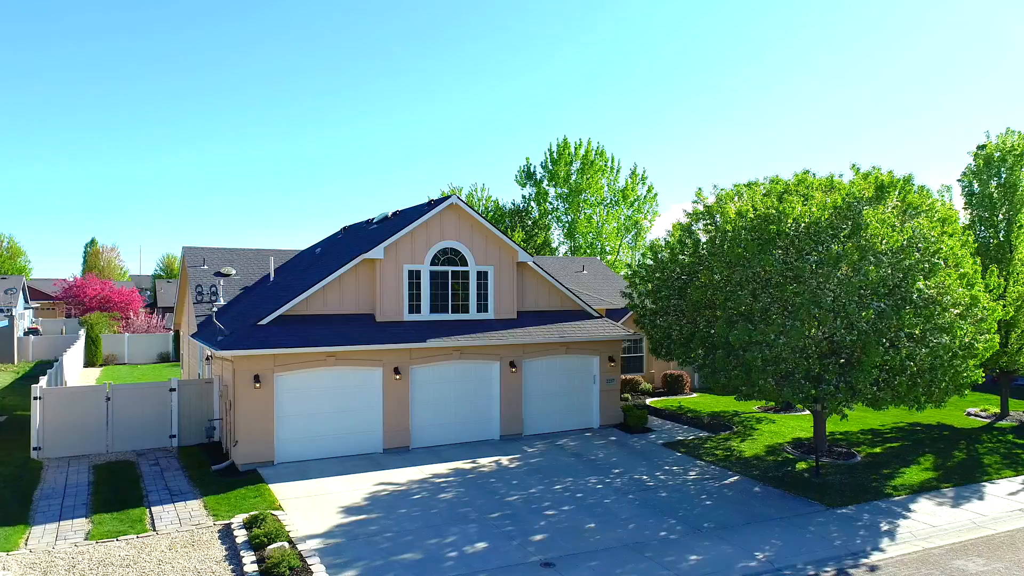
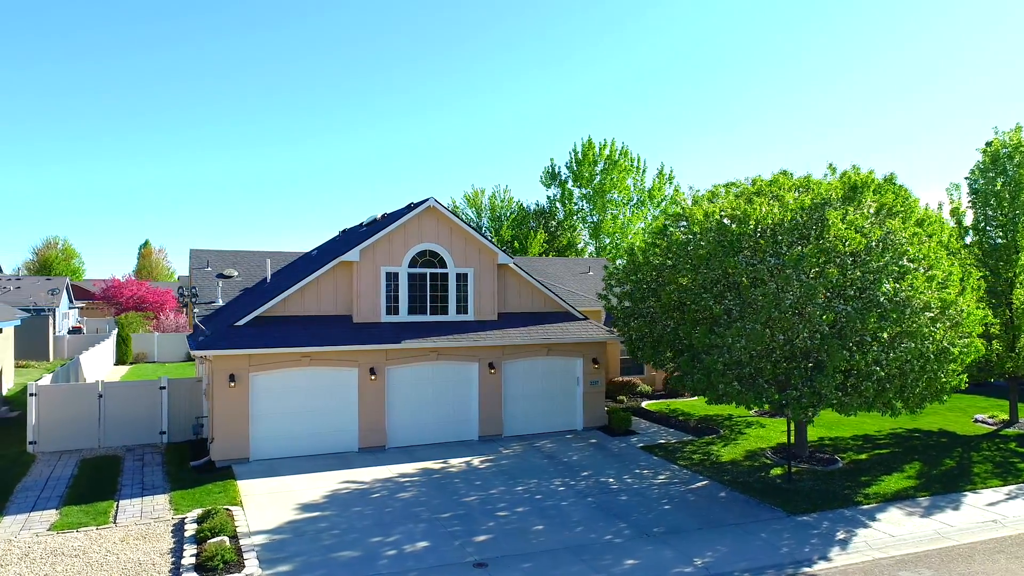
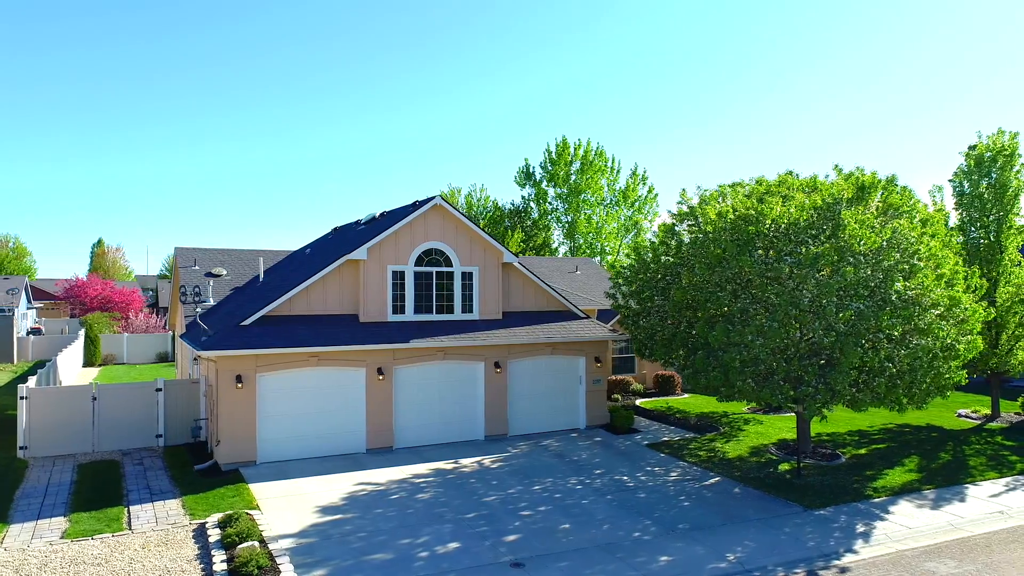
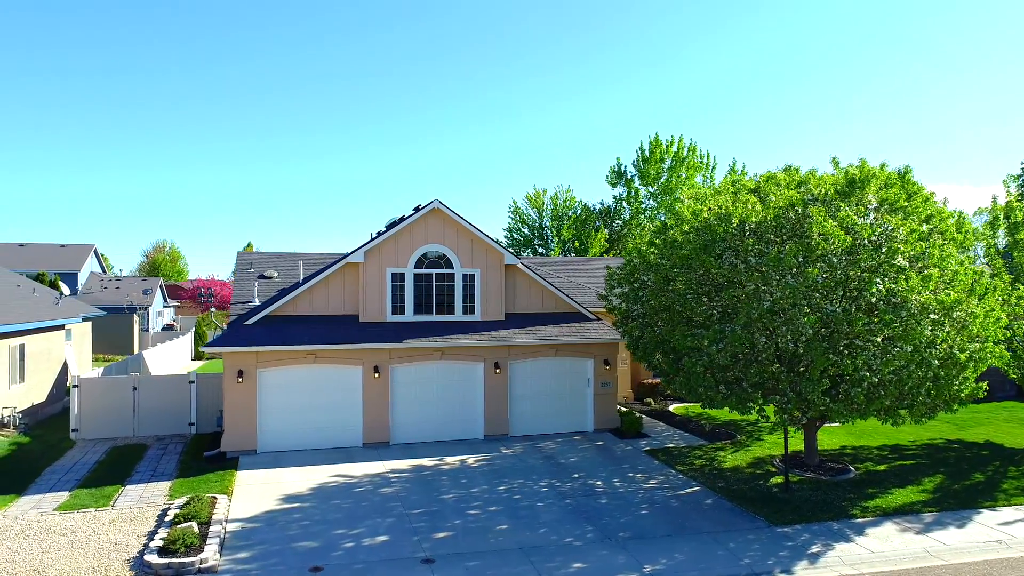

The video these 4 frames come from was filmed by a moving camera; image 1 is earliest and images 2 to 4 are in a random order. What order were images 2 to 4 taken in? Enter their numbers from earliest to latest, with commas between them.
3, 2, 4
